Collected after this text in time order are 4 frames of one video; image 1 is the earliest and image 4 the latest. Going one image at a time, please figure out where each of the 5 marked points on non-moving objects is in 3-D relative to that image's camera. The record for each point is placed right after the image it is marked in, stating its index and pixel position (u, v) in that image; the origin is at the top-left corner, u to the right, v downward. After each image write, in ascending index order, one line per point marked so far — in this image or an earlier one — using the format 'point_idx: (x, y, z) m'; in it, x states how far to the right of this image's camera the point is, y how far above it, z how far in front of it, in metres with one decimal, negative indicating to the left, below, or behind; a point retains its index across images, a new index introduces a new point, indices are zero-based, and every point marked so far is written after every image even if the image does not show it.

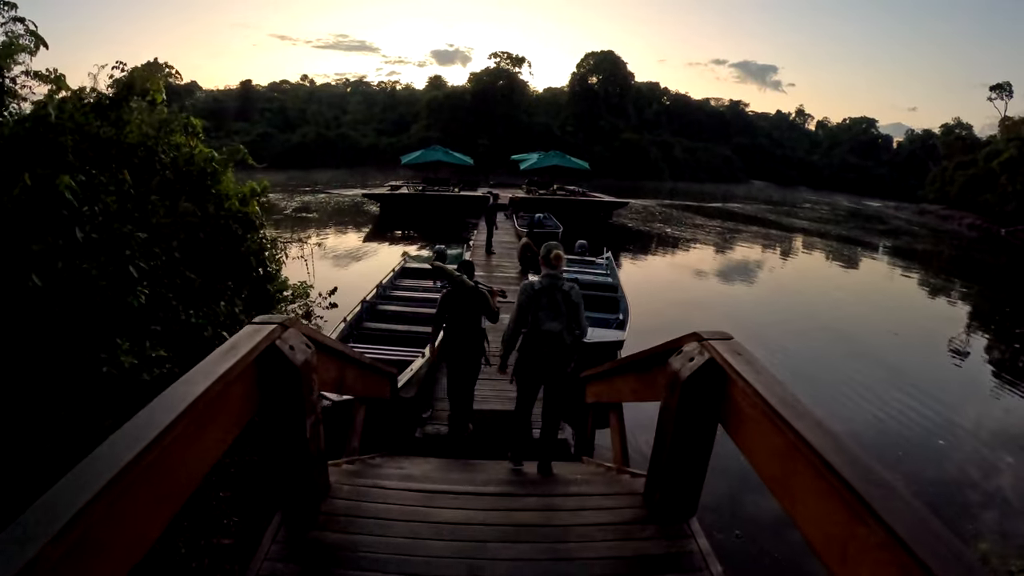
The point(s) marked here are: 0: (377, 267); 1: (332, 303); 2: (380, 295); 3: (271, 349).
0: (-4.1, +0.8, +17.2) m
1: (-2.9, -0.3, +9.2) m
2: (-1.9, -0.2, +7.9) m
3: (-0.7, -0.2, +1.8) m
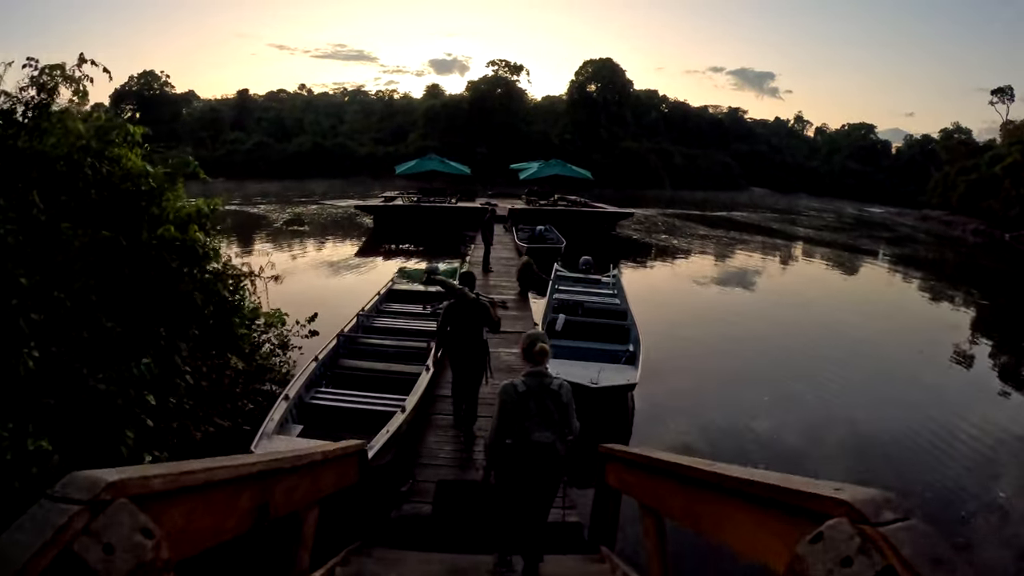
0: (-4.1, +0.3, +16.4) m
1: (-2.9, -0.6, +8.4) m
2: (-1.9, -0.5, +7.2) m
3: (-0.7, -0.4, +1.0) m
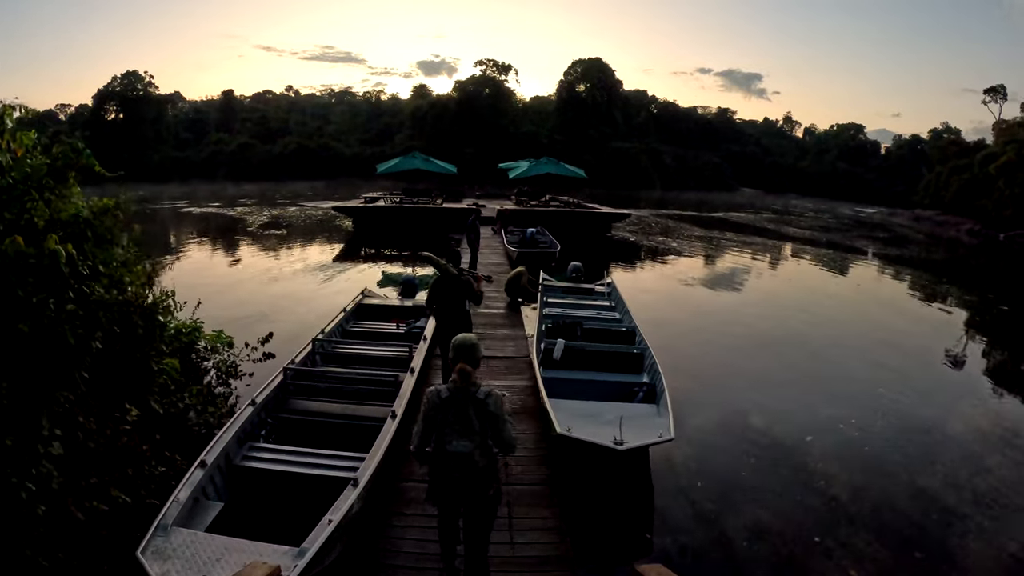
0: (-4.4, +0.1, +15.3) m
1: (-3.0, -0.8, +7.3) m
2: (-2.0, -0.6, +6.1) m
3: (-0.7, -0.6, -0.1) m
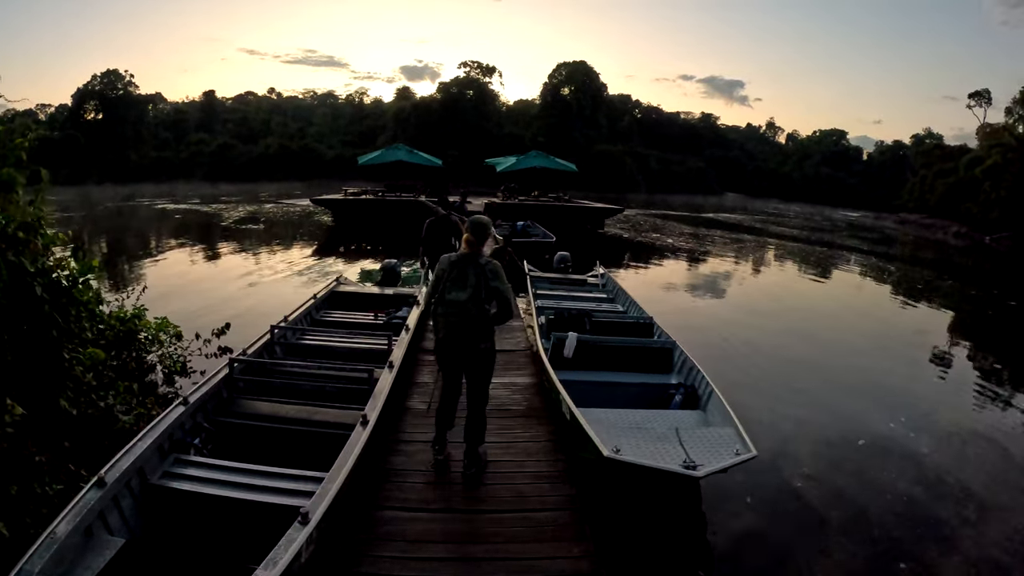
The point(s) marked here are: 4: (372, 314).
0: (-4.7, +0.2, +14.3) m
1: (-3.1, -0.7, +6.4) m
2: (-2.0, -0.5, +5.2) m
3: (-0.6, -0.4, -0.9) m
4: (-1.5, -0.3, +6.6) m
